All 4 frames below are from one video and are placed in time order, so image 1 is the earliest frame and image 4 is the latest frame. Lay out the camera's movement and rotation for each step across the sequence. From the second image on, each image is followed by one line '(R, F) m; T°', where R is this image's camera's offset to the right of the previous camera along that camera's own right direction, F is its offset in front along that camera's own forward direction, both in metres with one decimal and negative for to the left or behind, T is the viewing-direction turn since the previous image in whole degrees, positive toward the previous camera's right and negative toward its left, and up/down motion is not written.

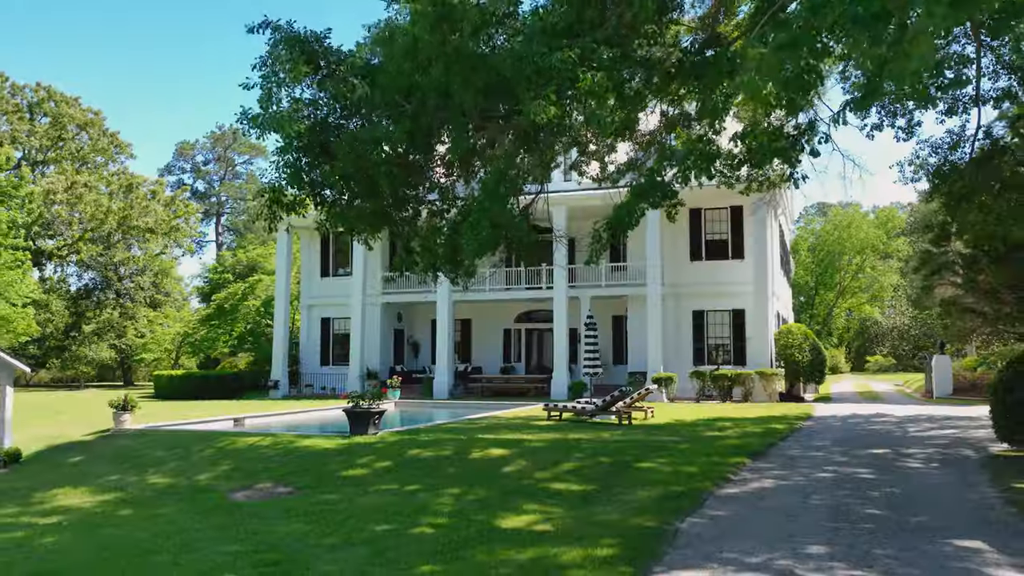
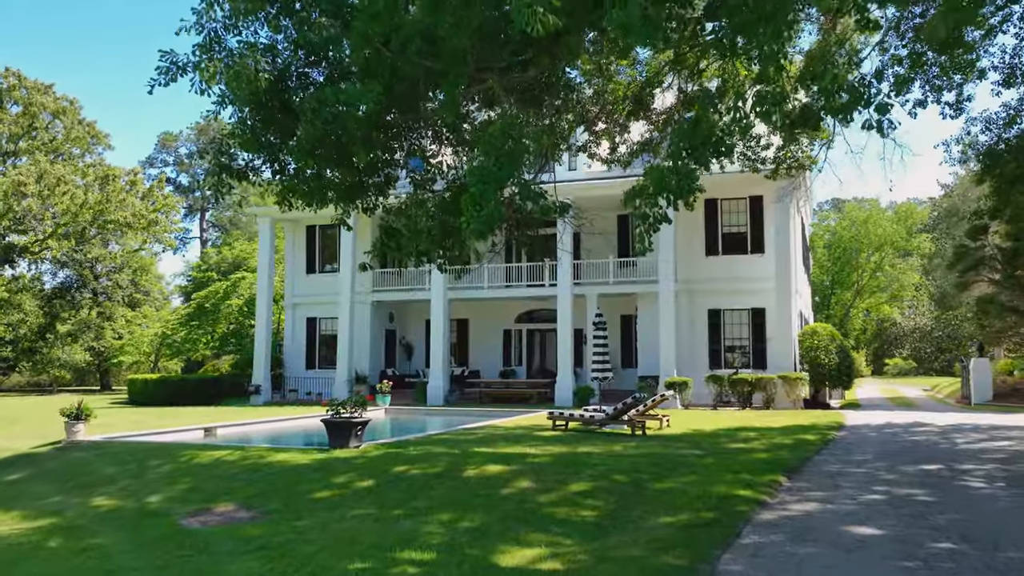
(0.0, +1.6) m; 0°
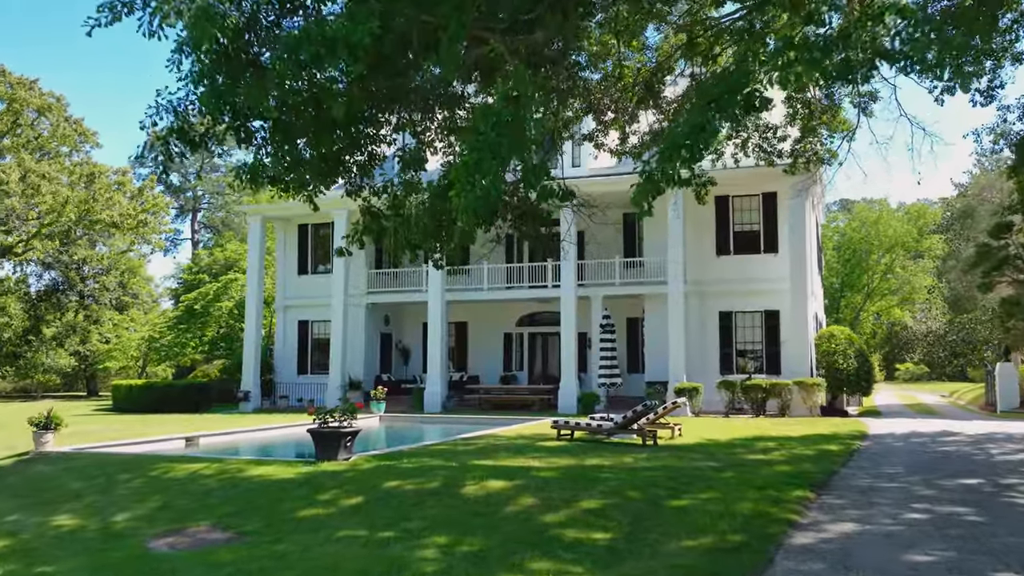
(0.0, +0.9) m; 0°
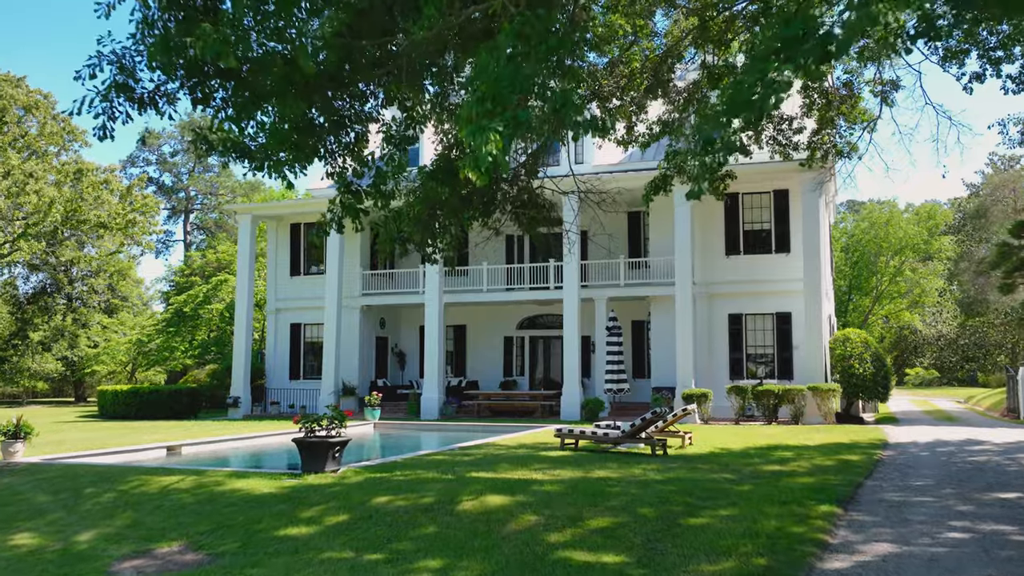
(0.0, +0.7) m; 0°
